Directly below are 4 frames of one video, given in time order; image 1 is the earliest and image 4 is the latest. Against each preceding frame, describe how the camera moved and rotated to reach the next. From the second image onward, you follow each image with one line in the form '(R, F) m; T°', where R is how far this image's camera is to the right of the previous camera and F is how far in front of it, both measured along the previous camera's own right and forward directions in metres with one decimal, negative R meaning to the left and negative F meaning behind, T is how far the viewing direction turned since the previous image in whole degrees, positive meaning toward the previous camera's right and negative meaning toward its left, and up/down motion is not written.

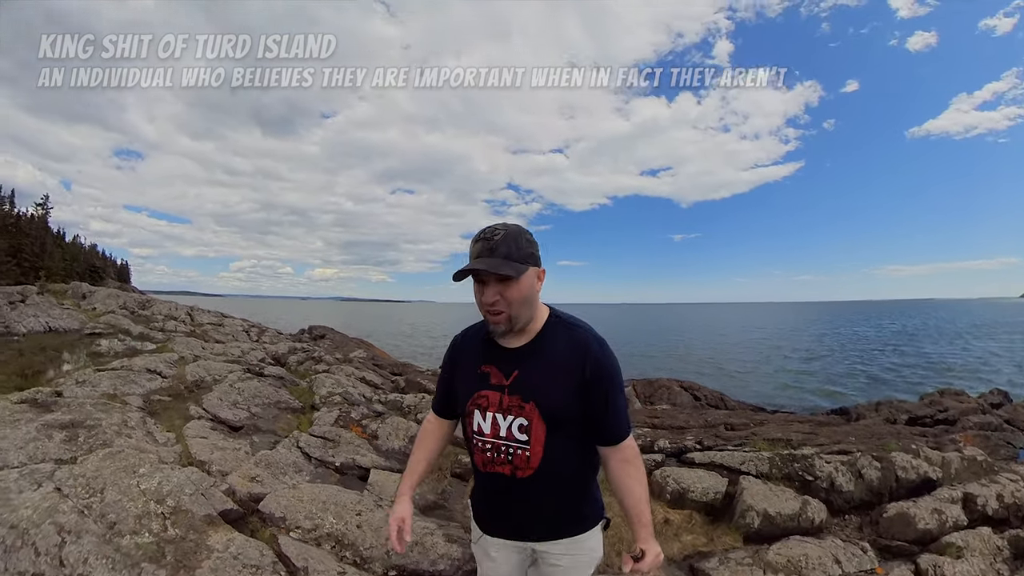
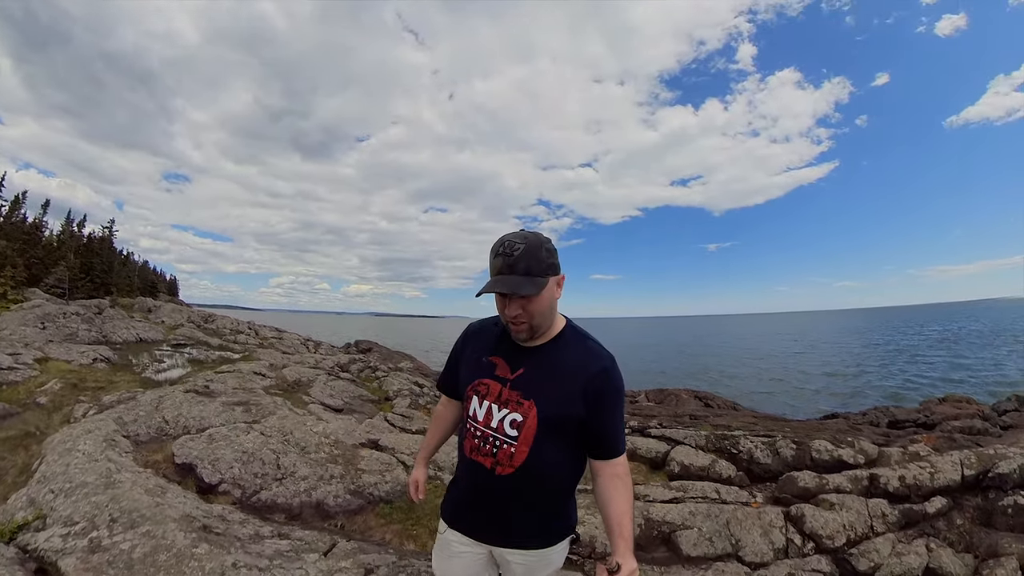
(+0.2, -3.1) m; -4°
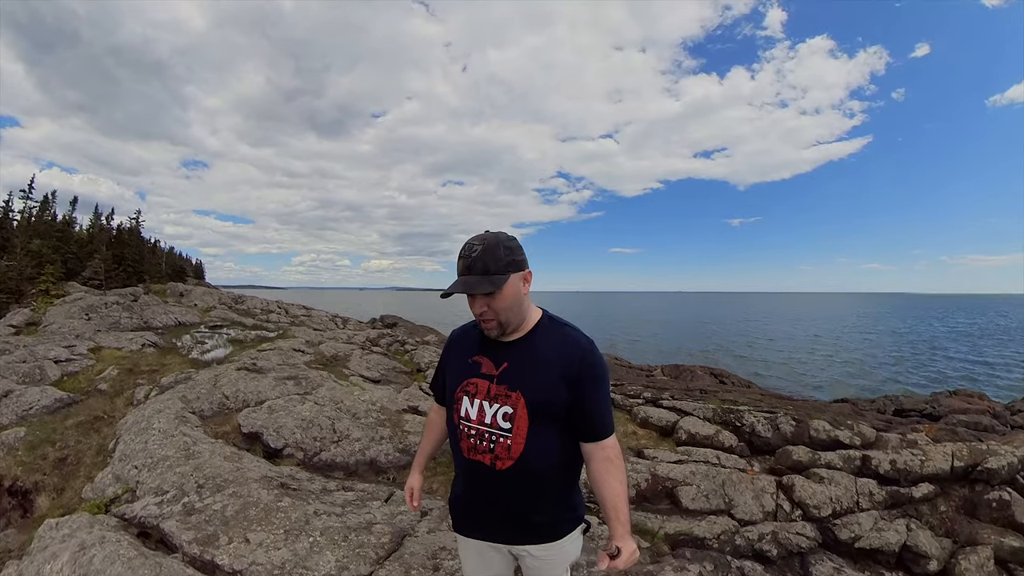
(-0.1, -0.8) m; -2°
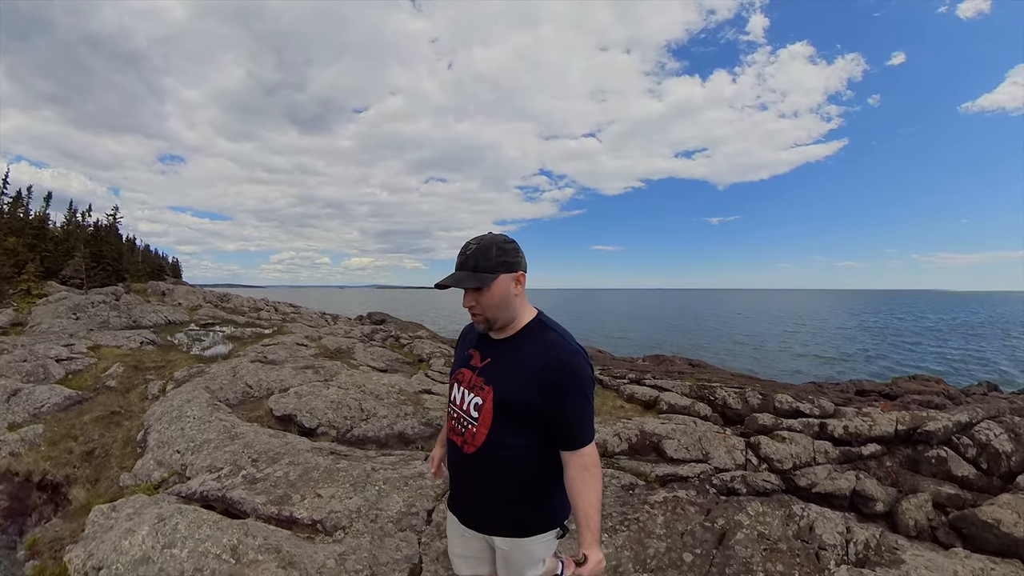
(-0.4, -1.2) m; +2°
